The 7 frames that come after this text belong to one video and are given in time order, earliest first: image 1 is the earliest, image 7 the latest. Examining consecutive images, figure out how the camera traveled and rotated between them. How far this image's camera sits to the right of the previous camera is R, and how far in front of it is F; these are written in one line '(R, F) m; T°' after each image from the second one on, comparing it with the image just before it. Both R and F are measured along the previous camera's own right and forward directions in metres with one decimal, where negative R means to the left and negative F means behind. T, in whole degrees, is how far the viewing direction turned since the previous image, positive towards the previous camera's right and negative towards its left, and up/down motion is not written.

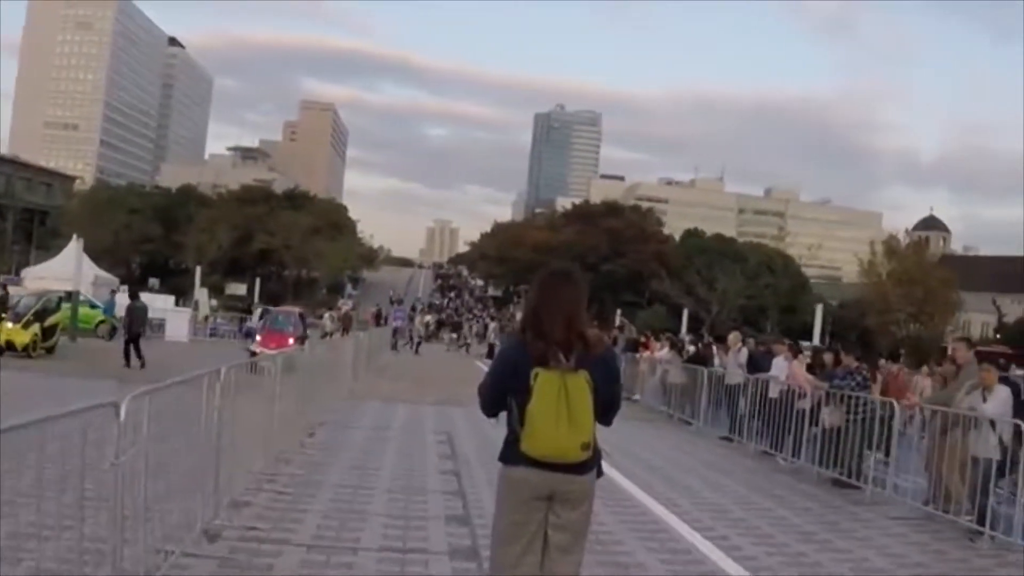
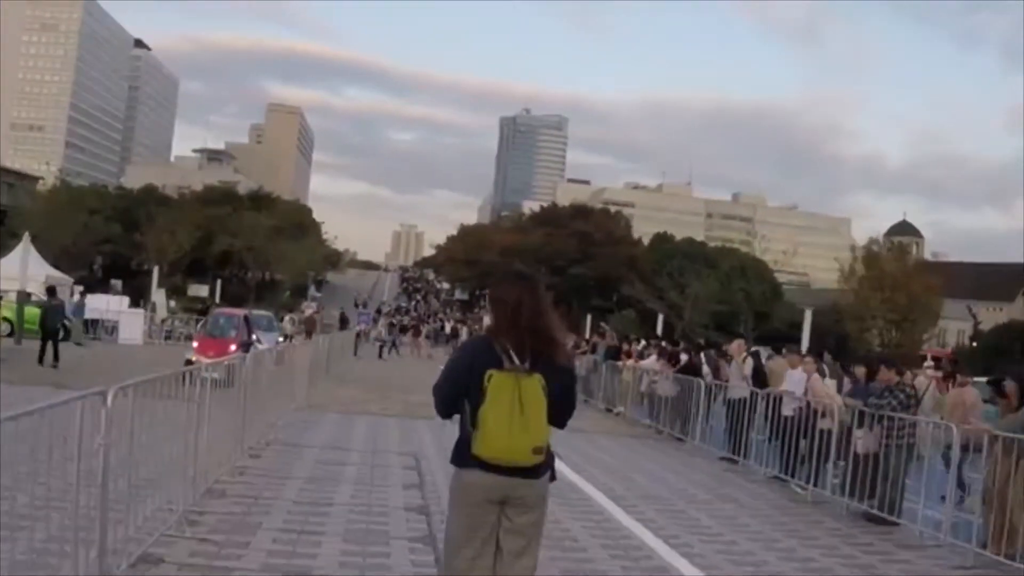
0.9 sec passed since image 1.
(-0.1, +2.2) m; +1°
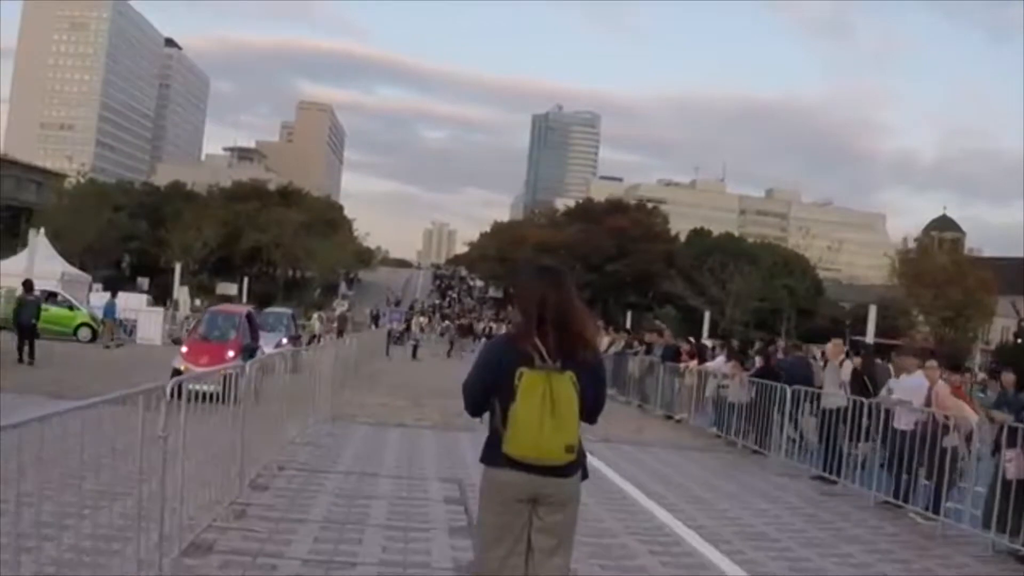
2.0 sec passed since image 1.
(-0.3, +2.6) m; -1°
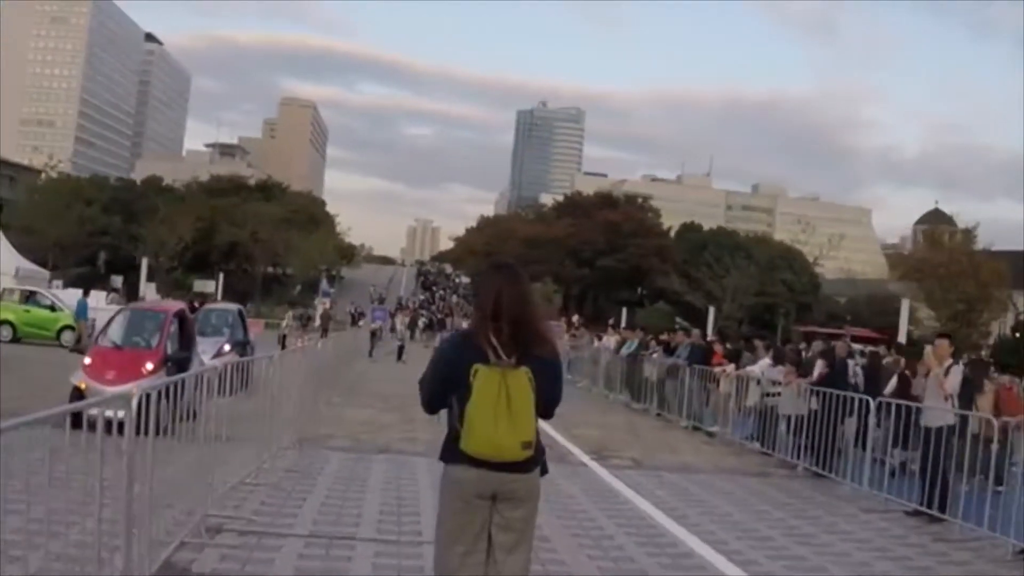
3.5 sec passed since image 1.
(-0.3, +3.4) m; +1°
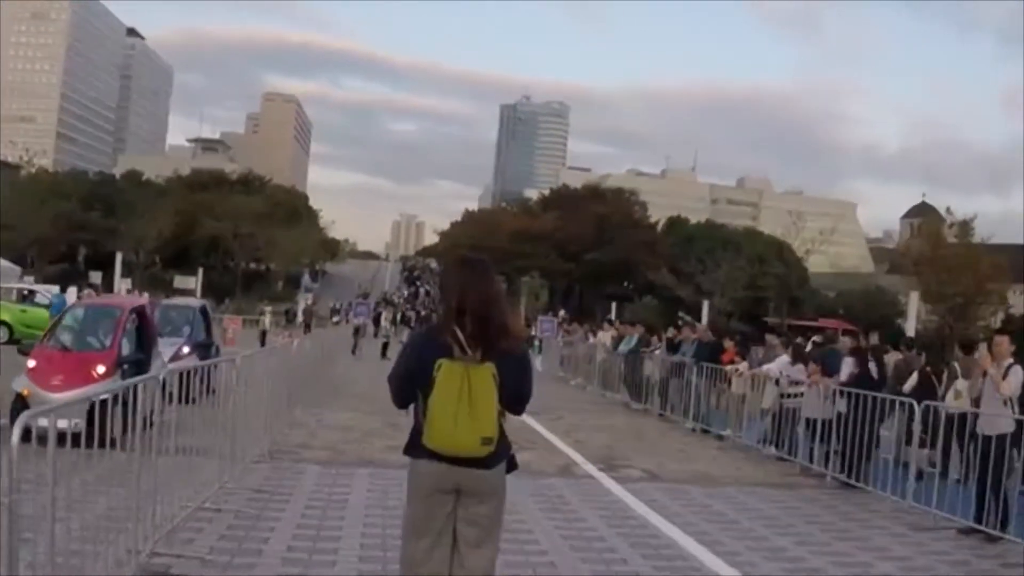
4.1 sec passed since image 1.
(-0.1, +1.5) m; +1°
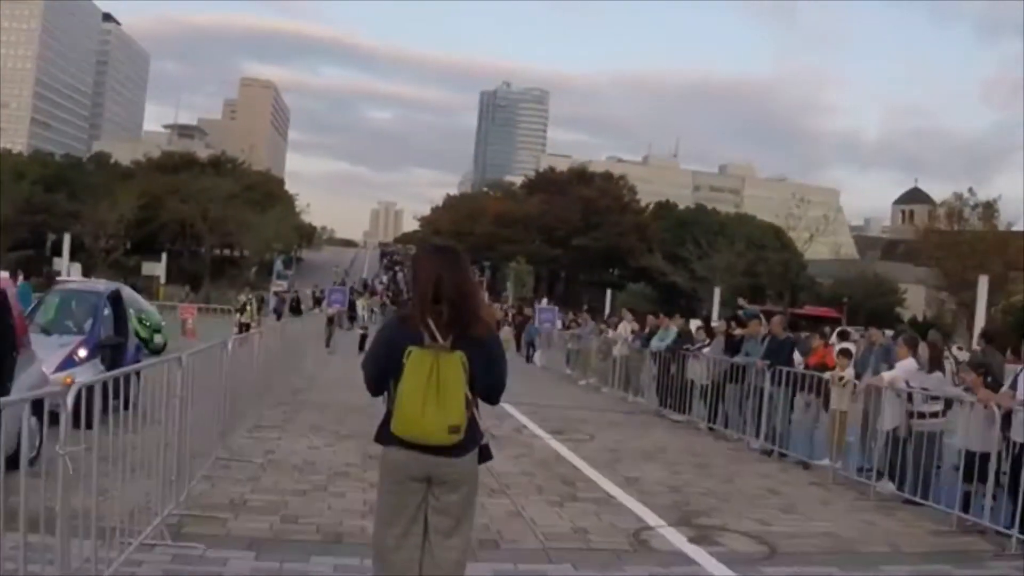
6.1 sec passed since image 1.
(-0.4, +4.6) m; +1°
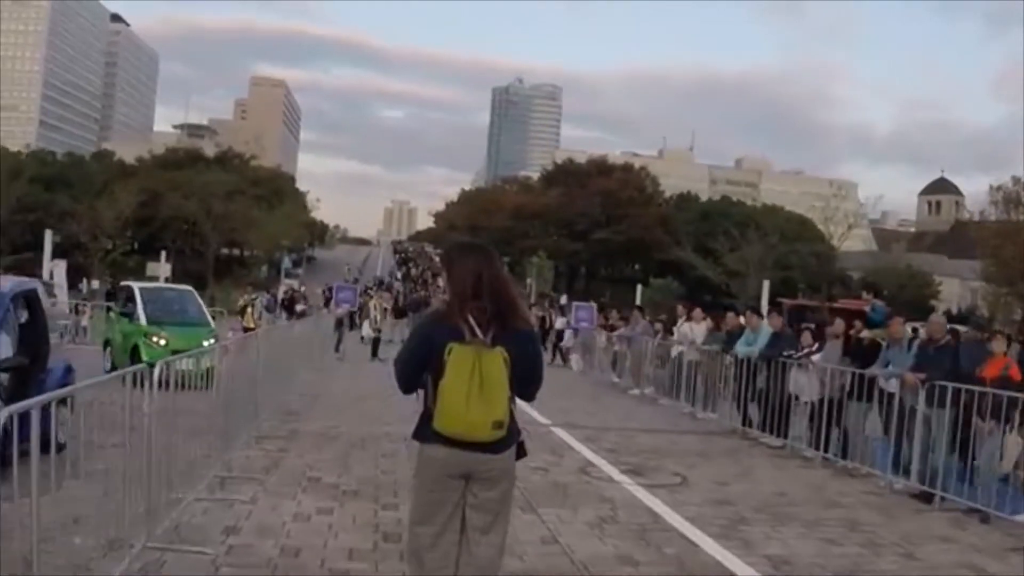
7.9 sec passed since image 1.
(-0.4, +3.9) m; -1°
